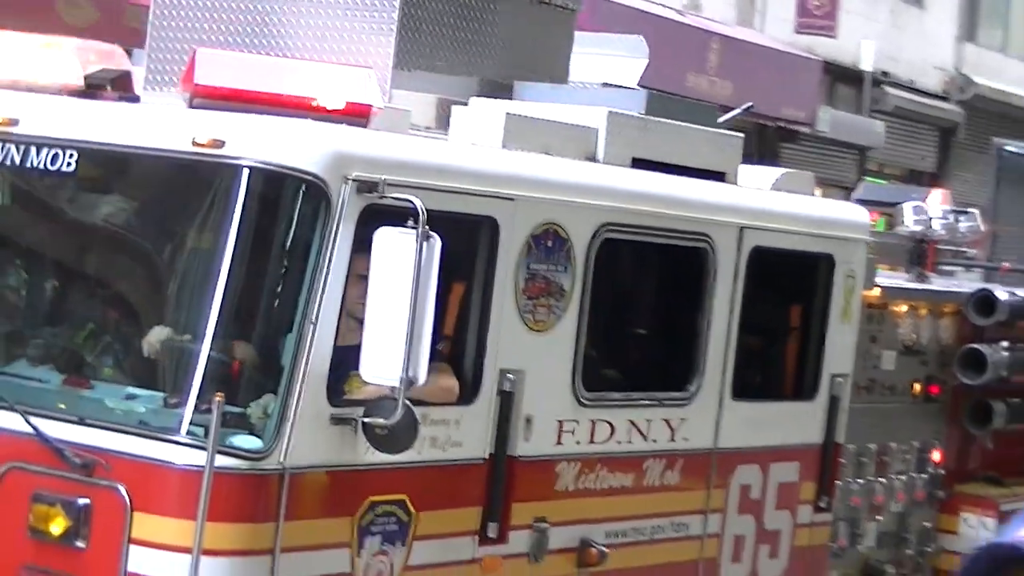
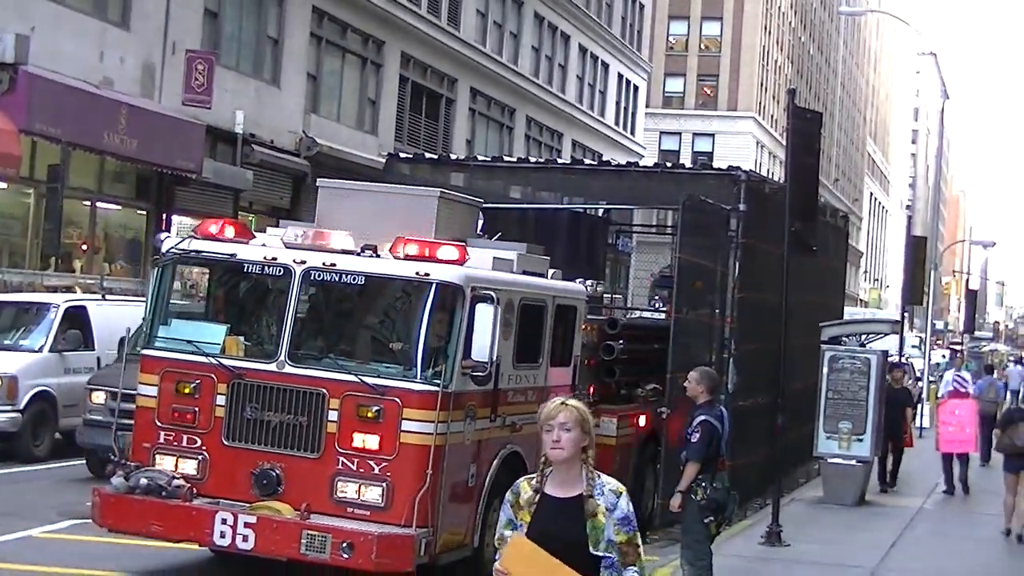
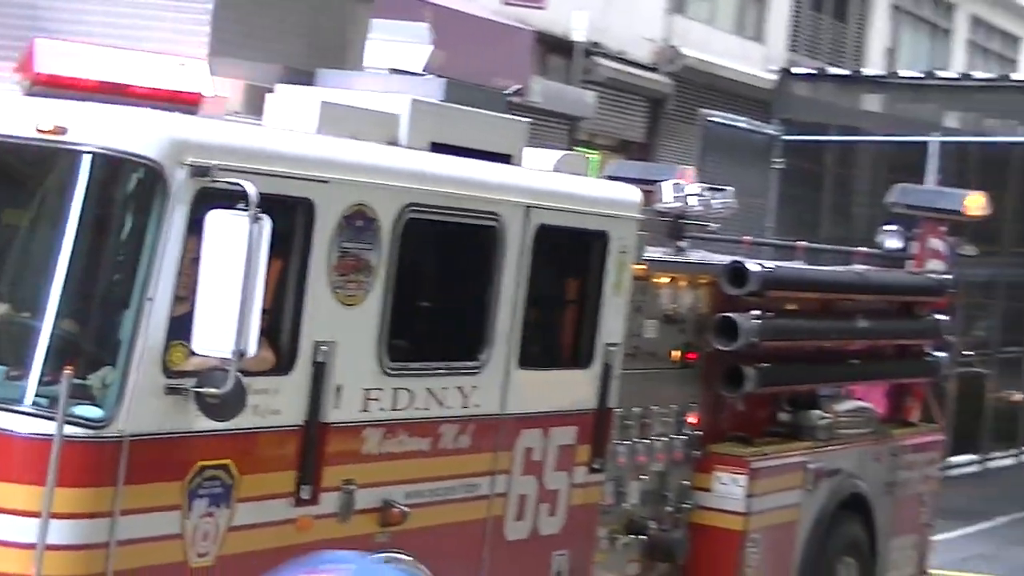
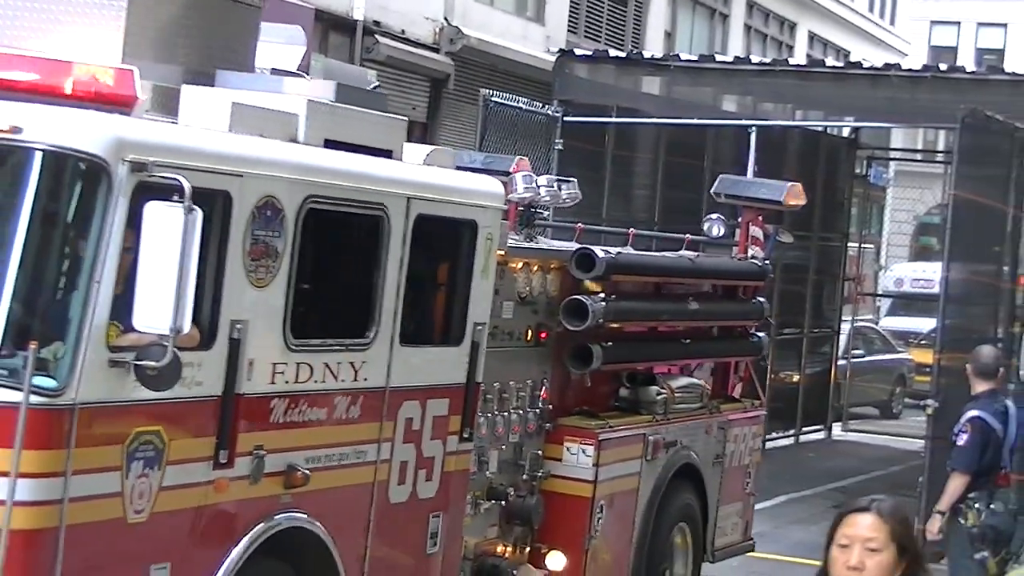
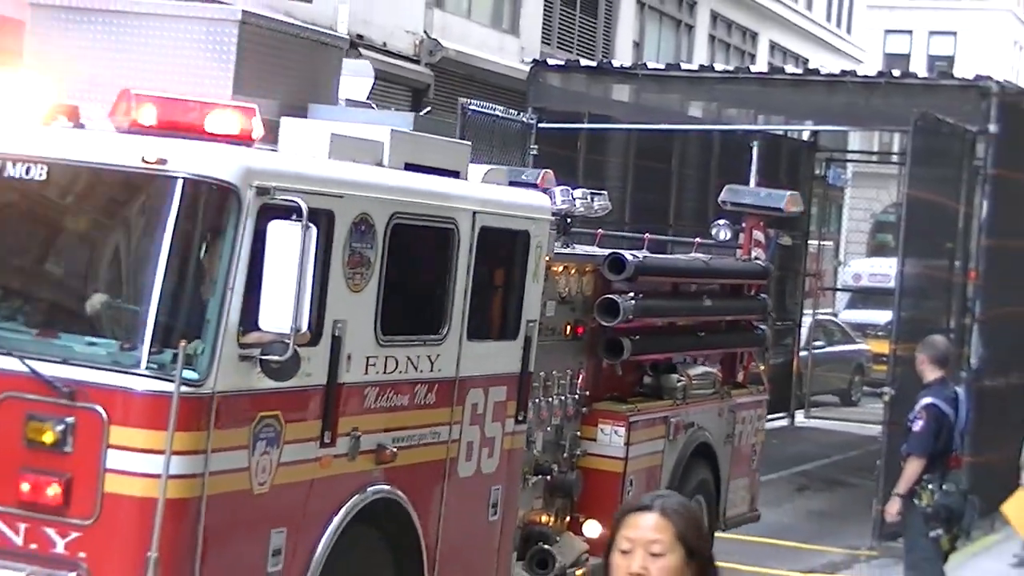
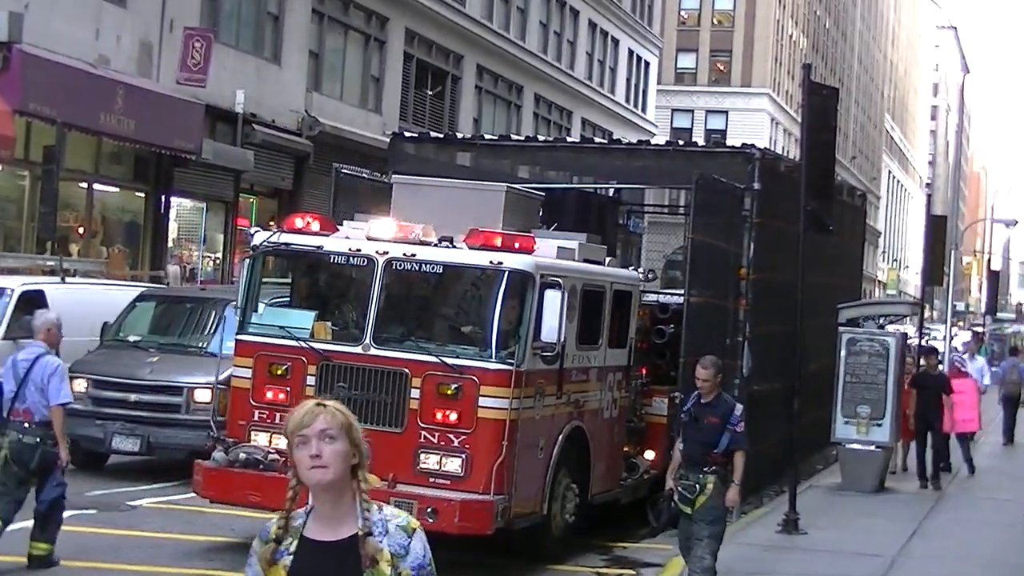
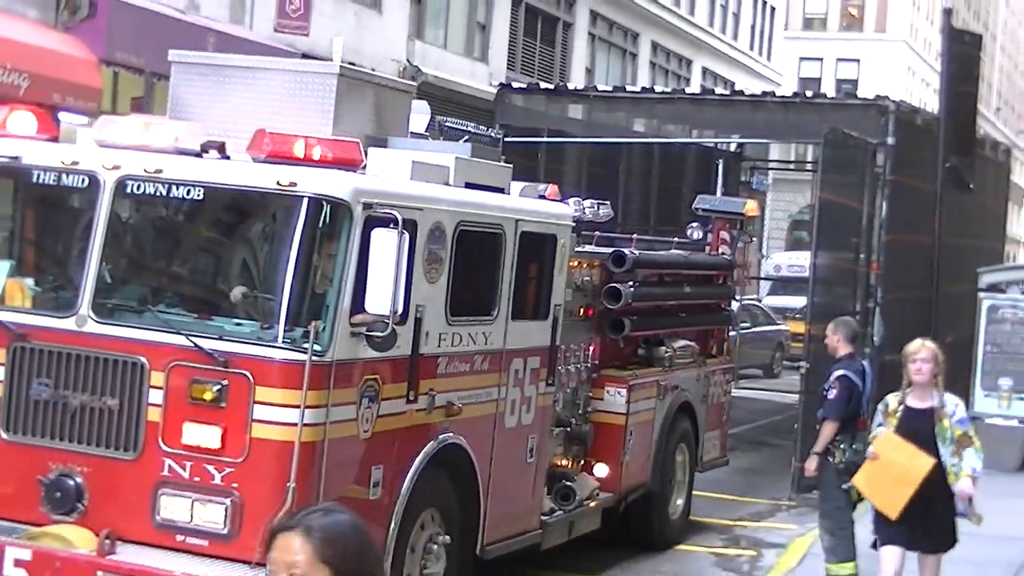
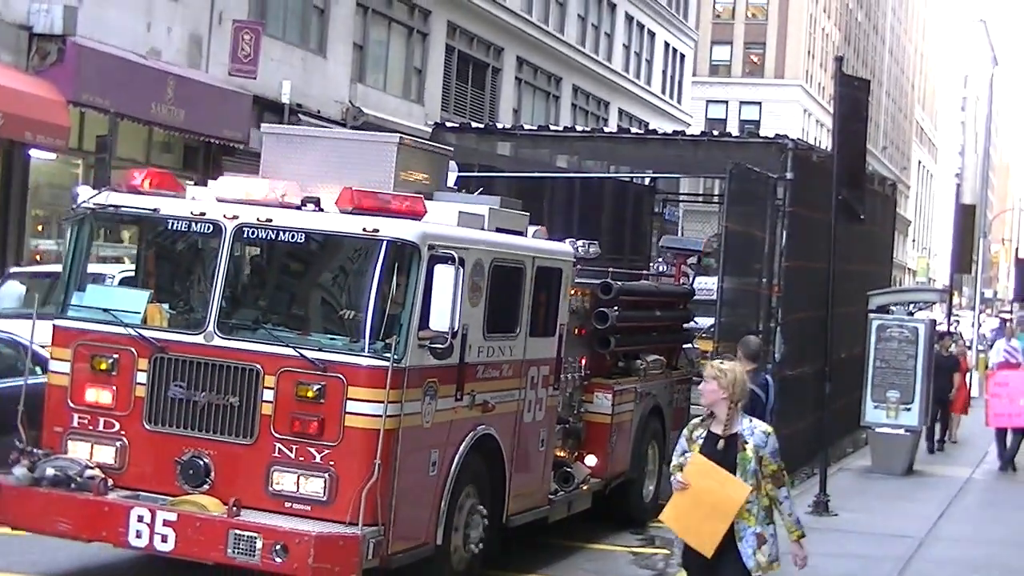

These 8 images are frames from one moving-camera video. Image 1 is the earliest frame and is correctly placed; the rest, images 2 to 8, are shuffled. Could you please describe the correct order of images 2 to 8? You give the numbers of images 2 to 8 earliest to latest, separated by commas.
3, 4, 5, 7, 8, 2, 6
